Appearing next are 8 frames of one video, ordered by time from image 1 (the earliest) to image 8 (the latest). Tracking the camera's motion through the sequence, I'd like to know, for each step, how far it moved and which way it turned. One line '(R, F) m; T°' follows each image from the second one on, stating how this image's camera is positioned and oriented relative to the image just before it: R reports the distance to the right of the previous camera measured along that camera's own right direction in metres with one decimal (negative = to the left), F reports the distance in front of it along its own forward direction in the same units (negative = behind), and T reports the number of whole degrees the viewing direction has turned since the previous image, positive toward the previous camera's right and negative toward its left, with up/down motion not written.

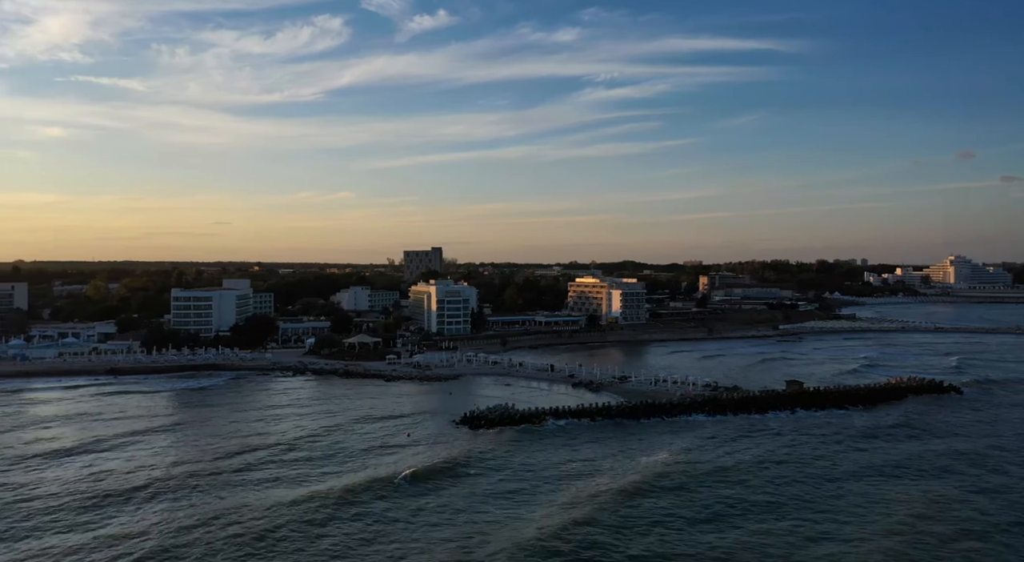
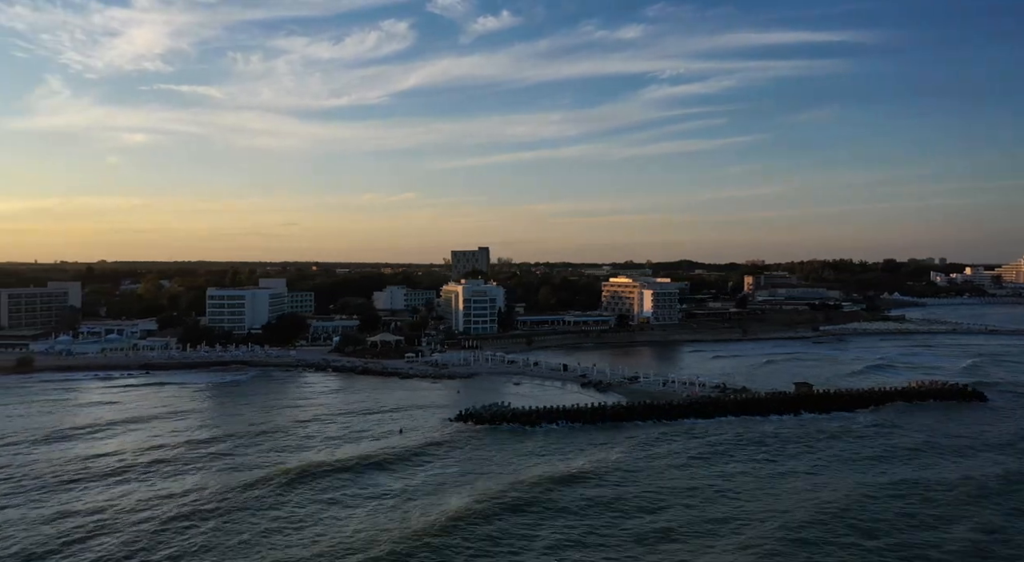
(+1.4, -0.2) m; -5°
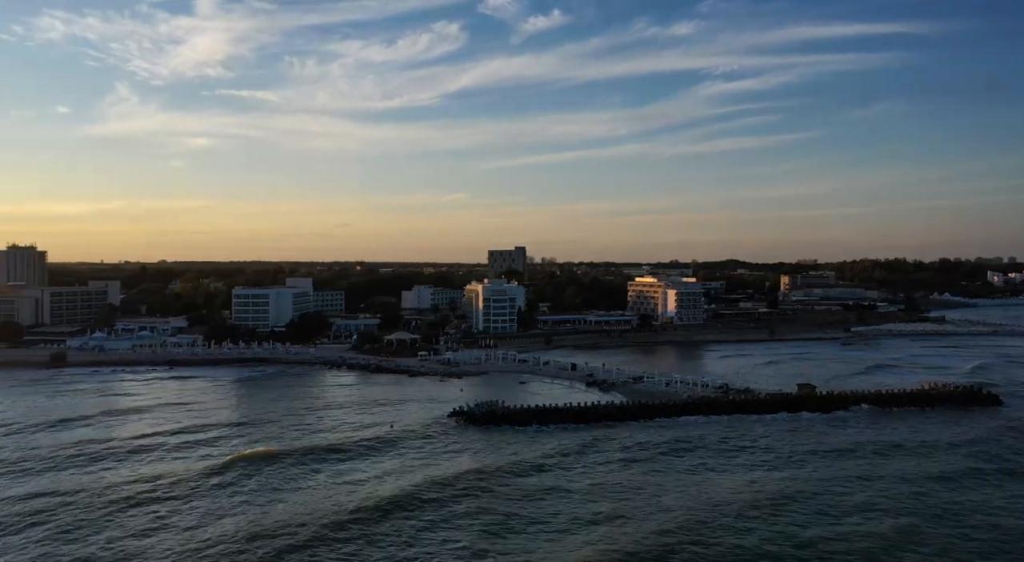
(+1.2, -0.2) m; -4°
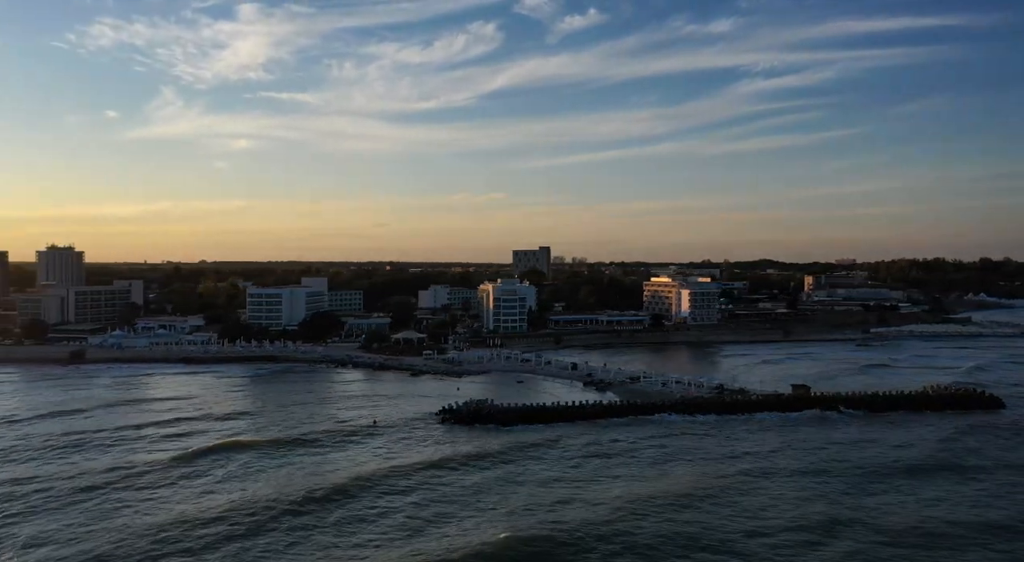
(+1.0, -0.1) m; -3°
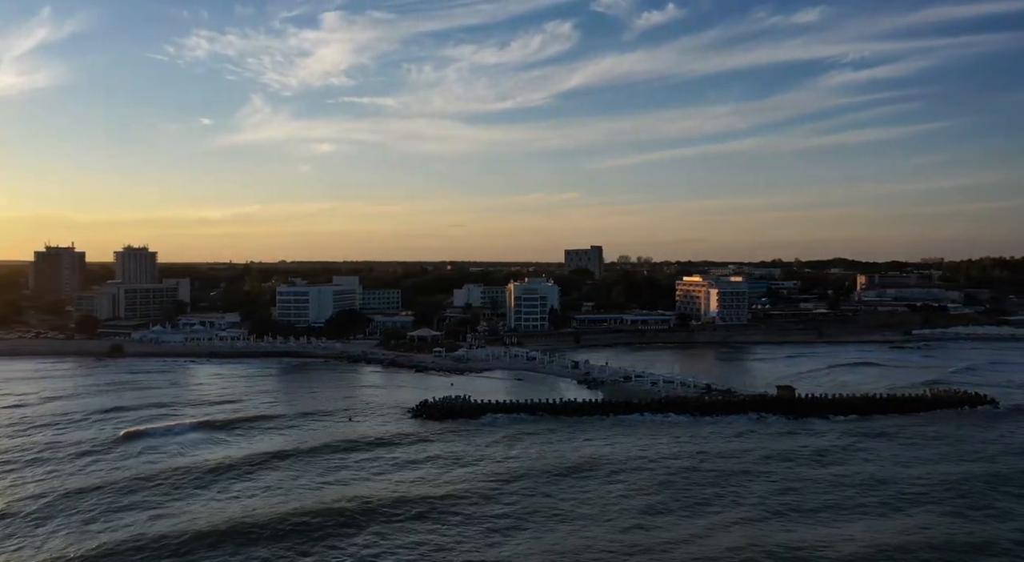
(+2.2, -0.1) m; -7°
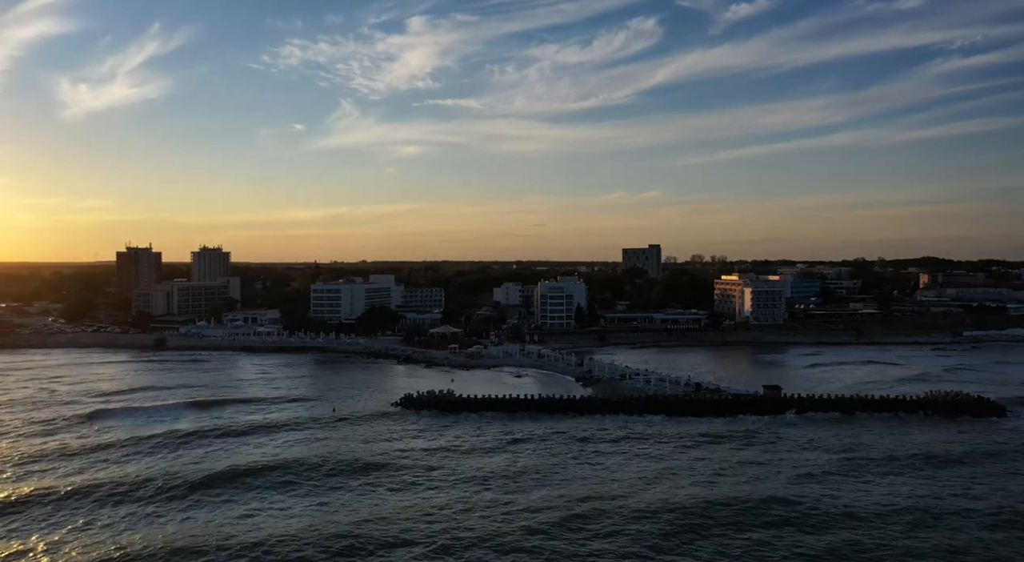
(+2.3, 0.0) m; -7°
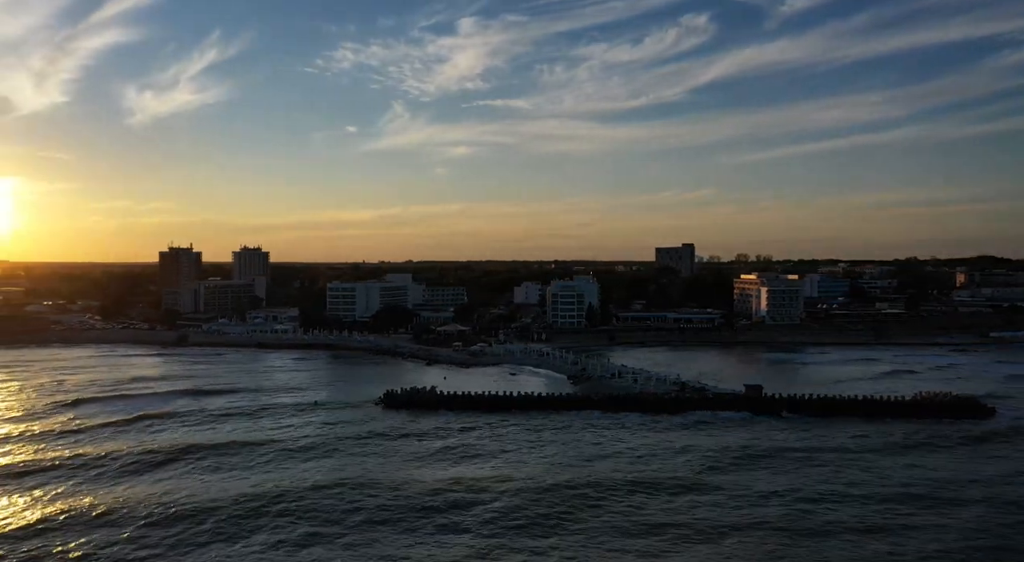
(+1.5, 0.0) m; -4°
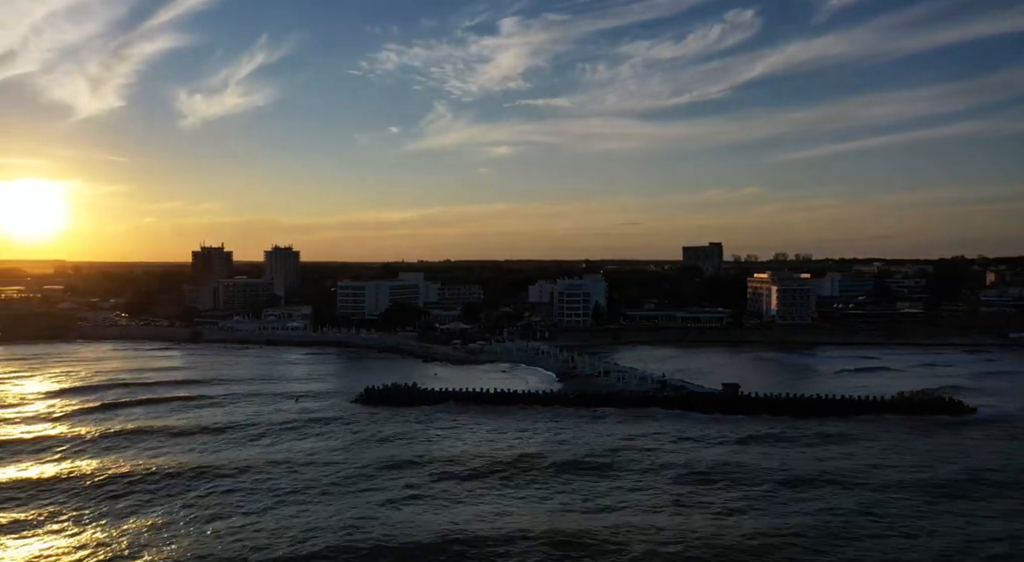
(+1.4, +0.1) m; -4°
